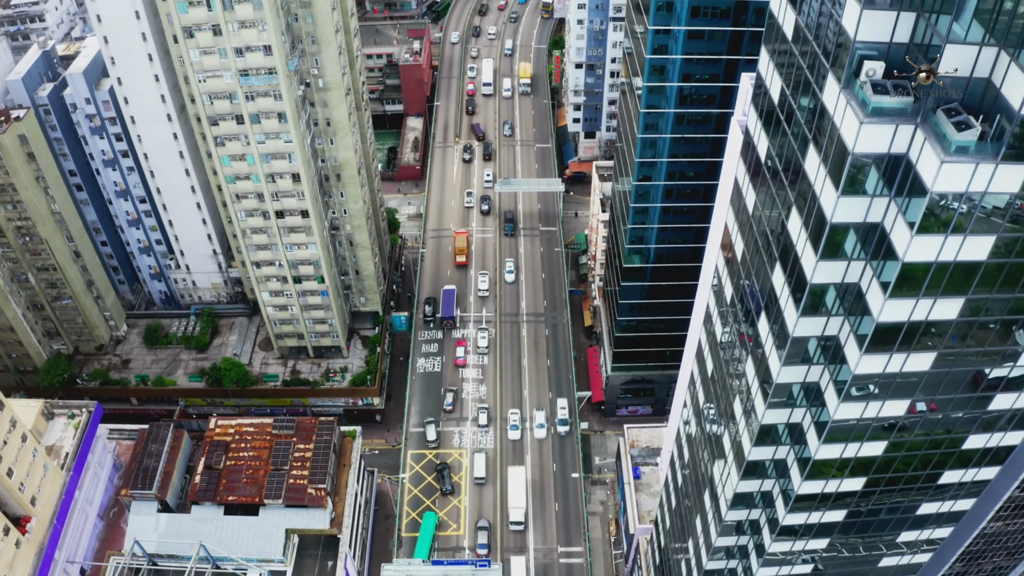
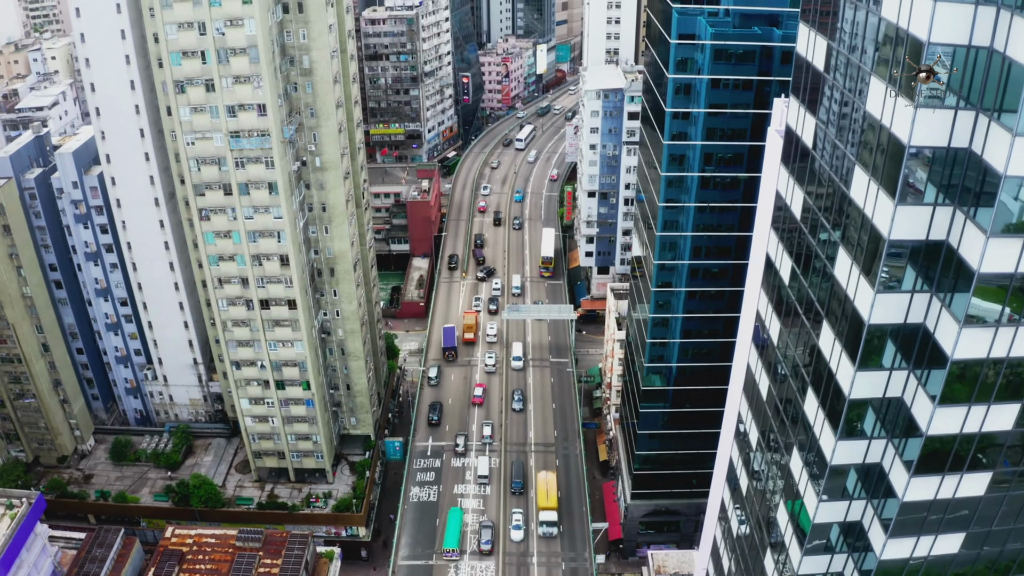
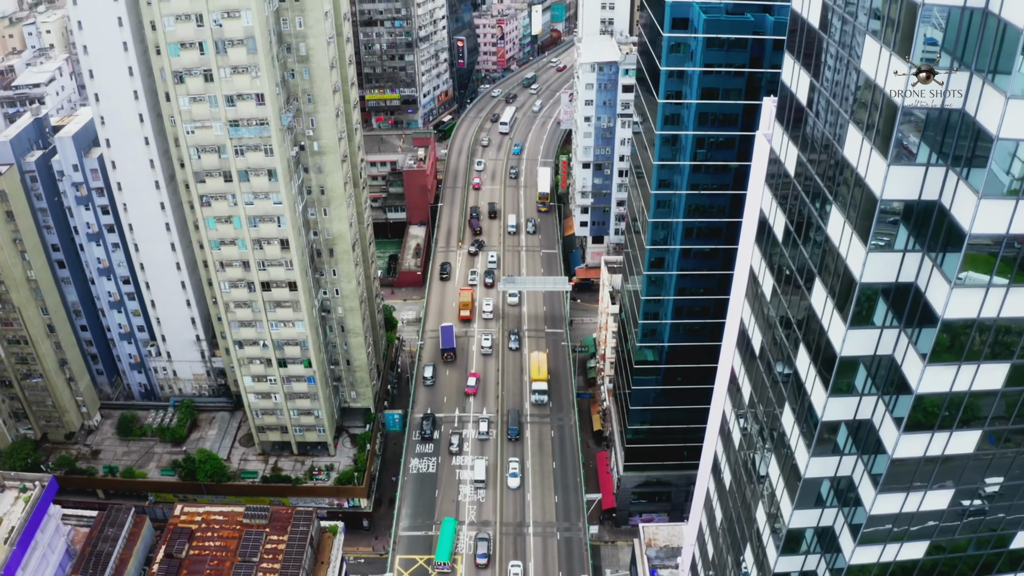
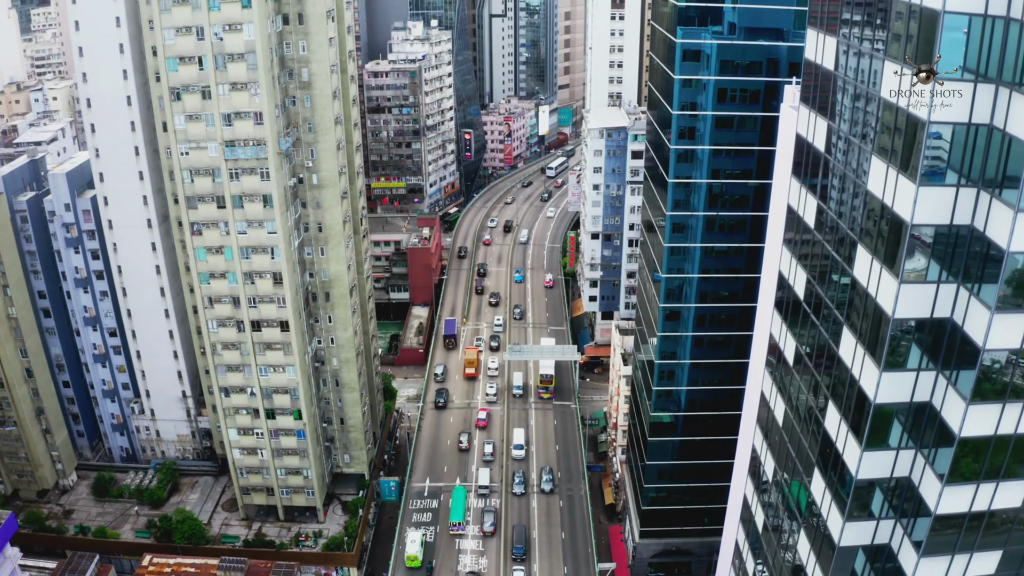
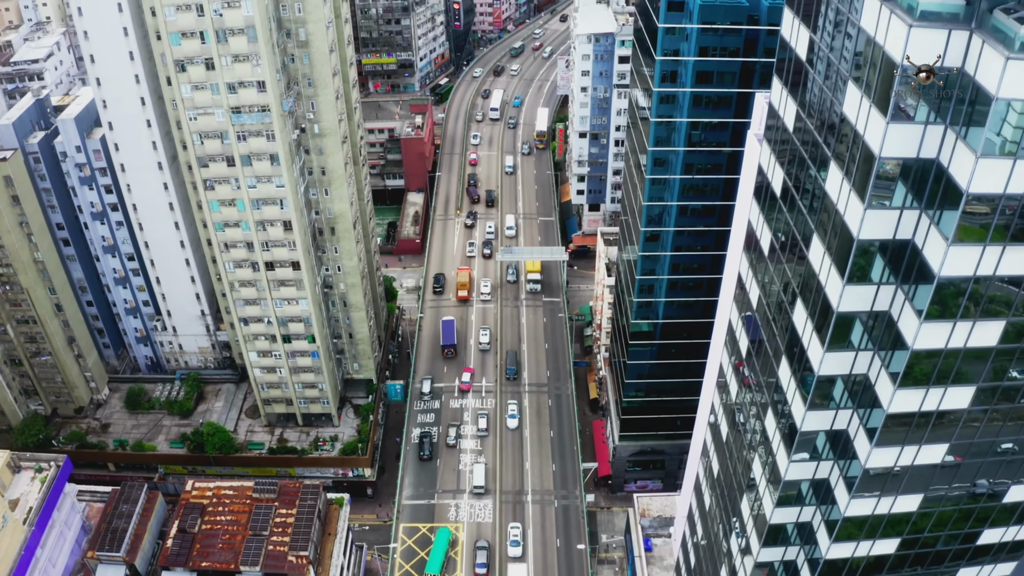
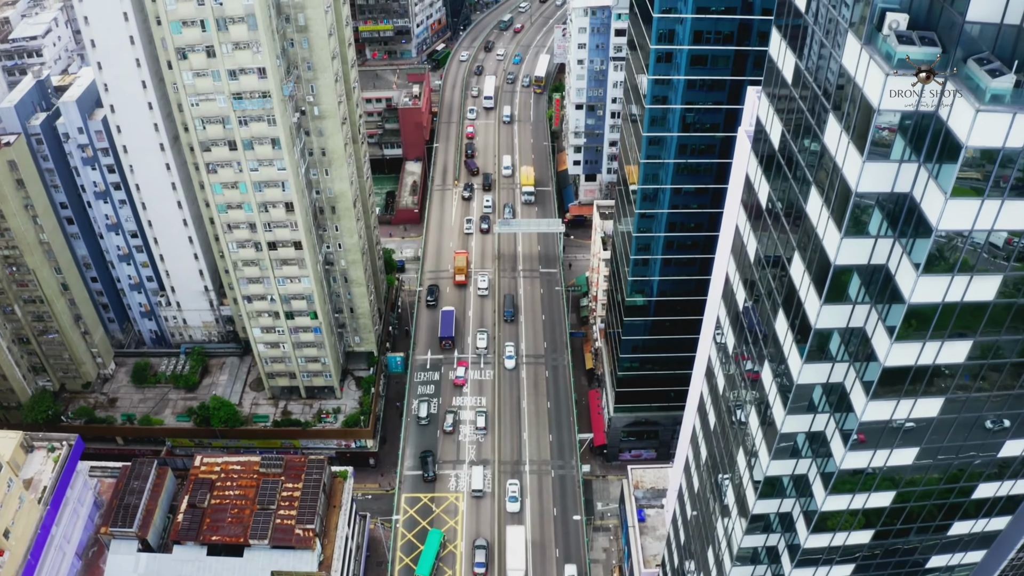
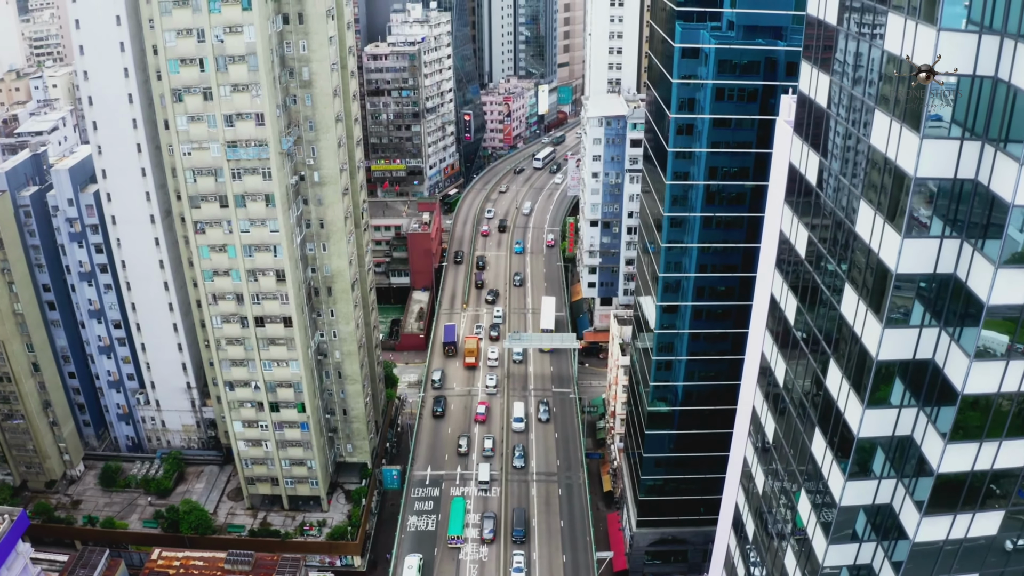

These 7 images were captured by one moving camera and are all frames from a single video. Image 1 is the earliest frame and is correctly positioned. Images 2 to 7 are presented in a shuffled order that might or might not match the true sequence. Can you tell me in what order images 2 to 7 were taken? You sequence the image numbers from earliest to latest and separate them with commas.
6, 5, 3, 2, 7, 4
